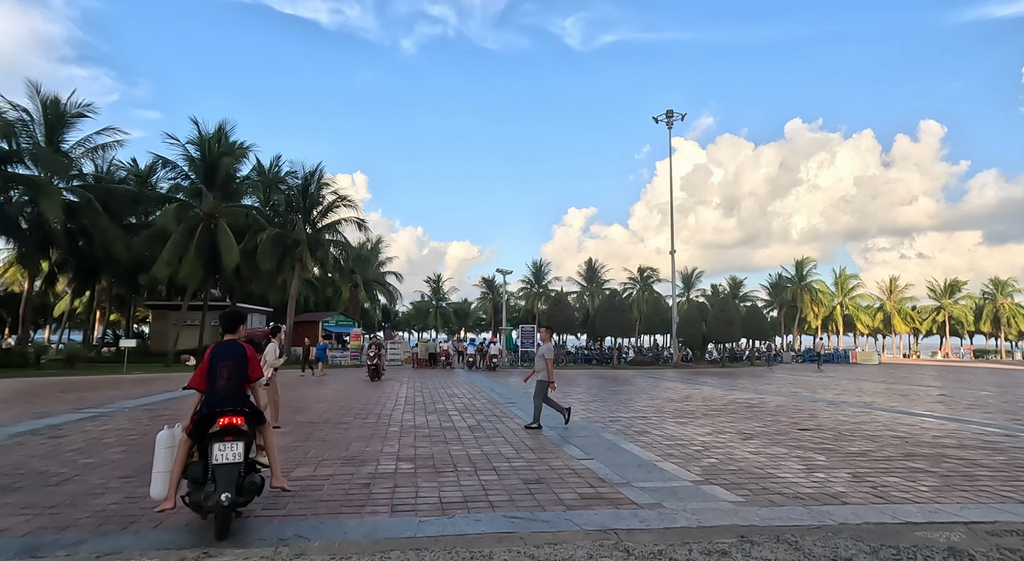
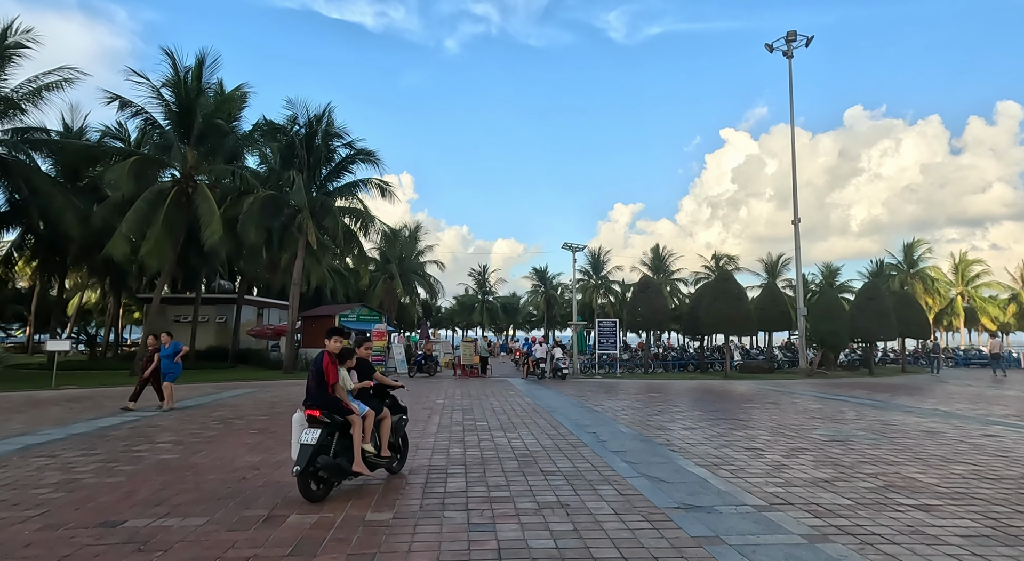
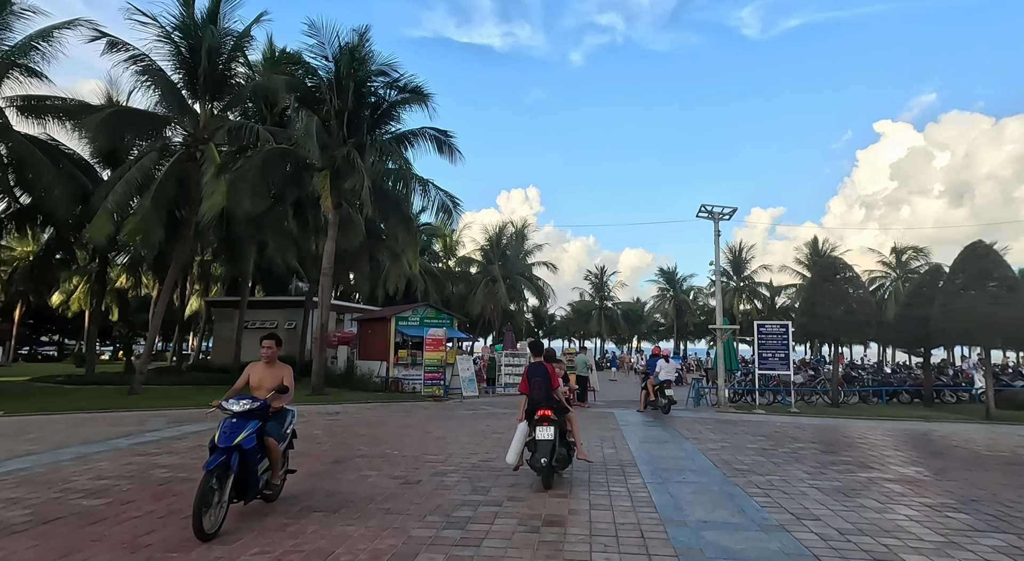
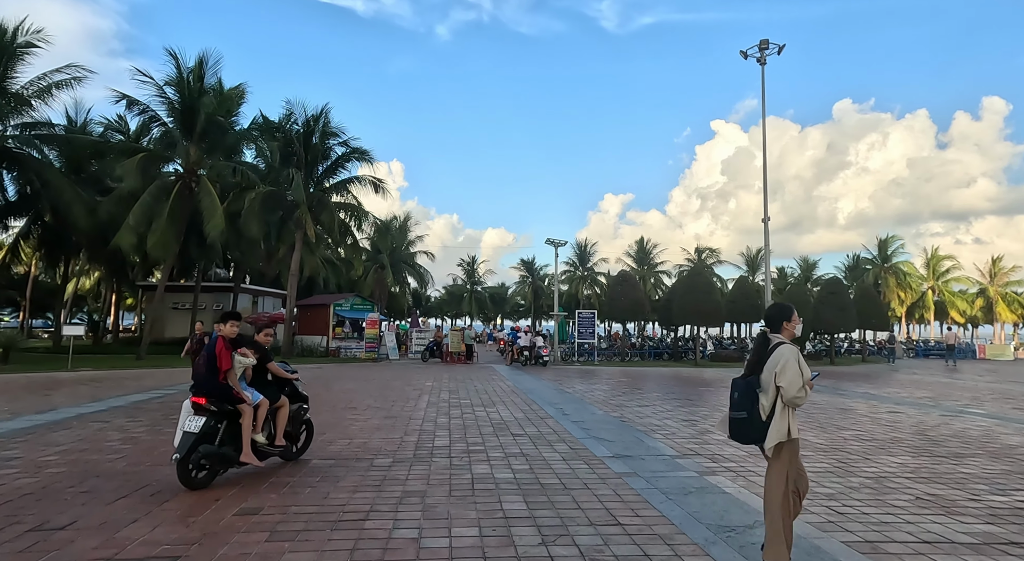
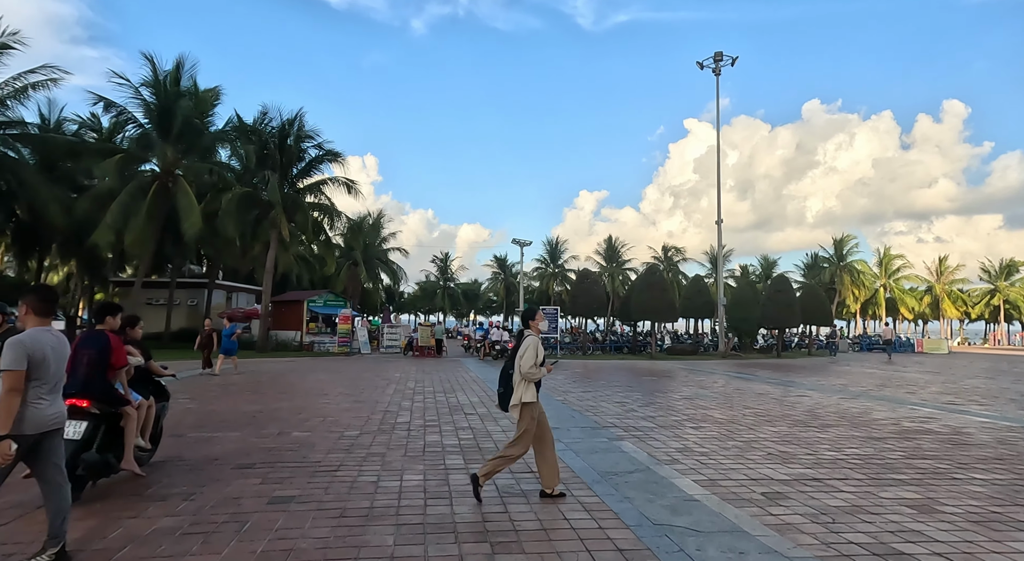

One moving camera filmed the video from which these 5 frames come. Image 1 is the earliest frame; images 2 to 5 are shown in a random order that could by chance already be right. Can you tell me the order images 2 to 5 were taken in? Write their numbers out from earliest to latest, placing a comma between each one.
5, 4, 2, 3
